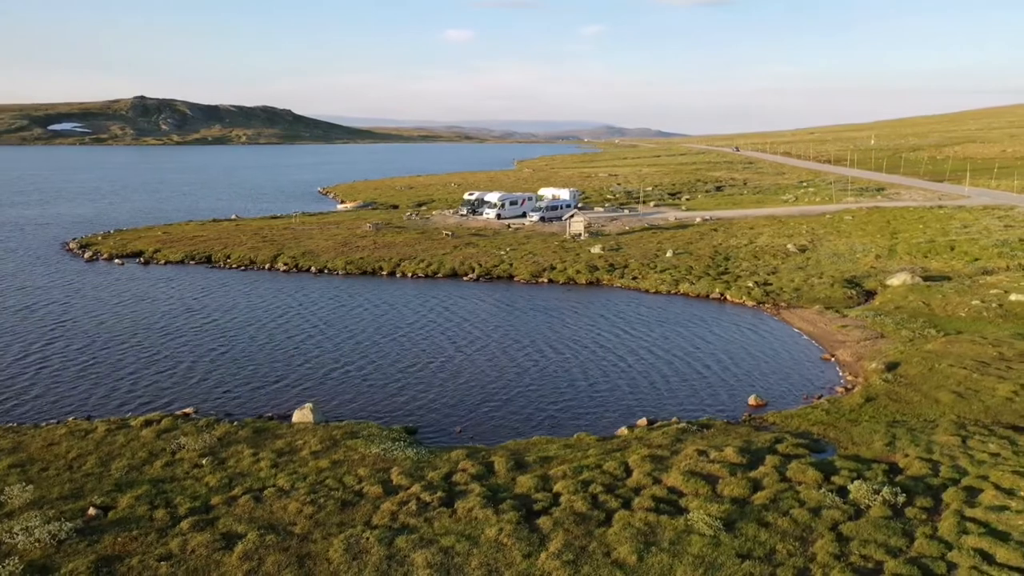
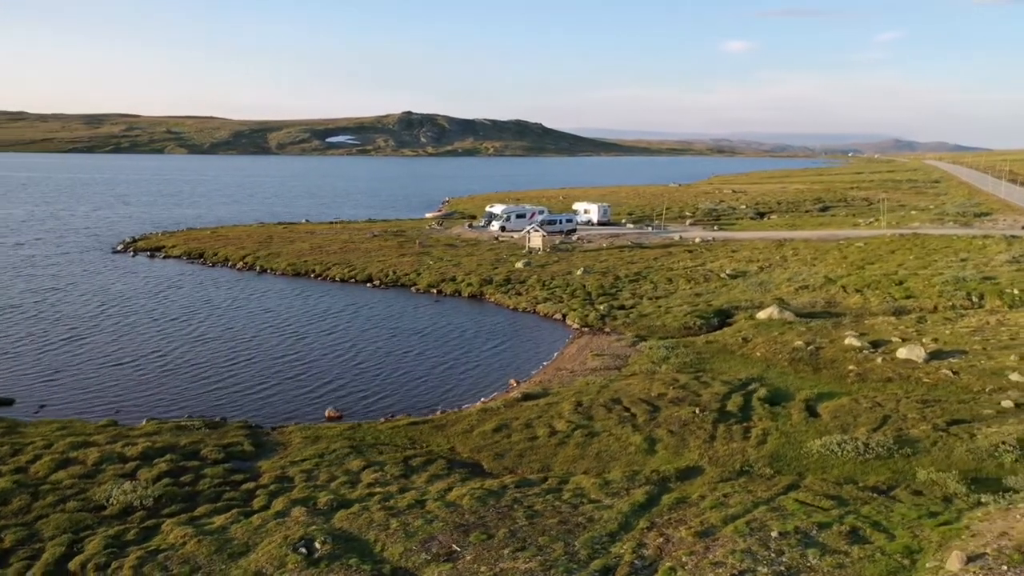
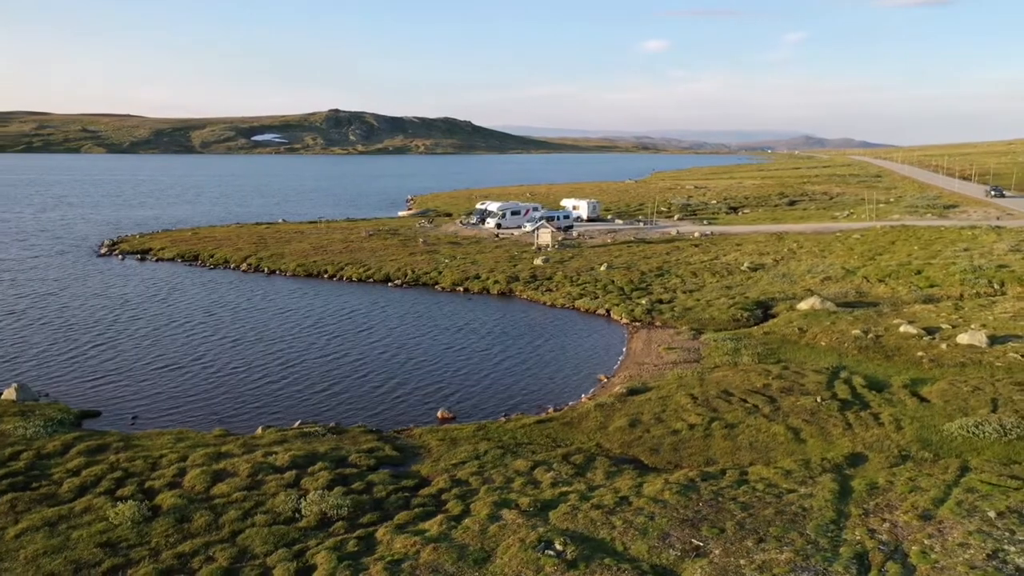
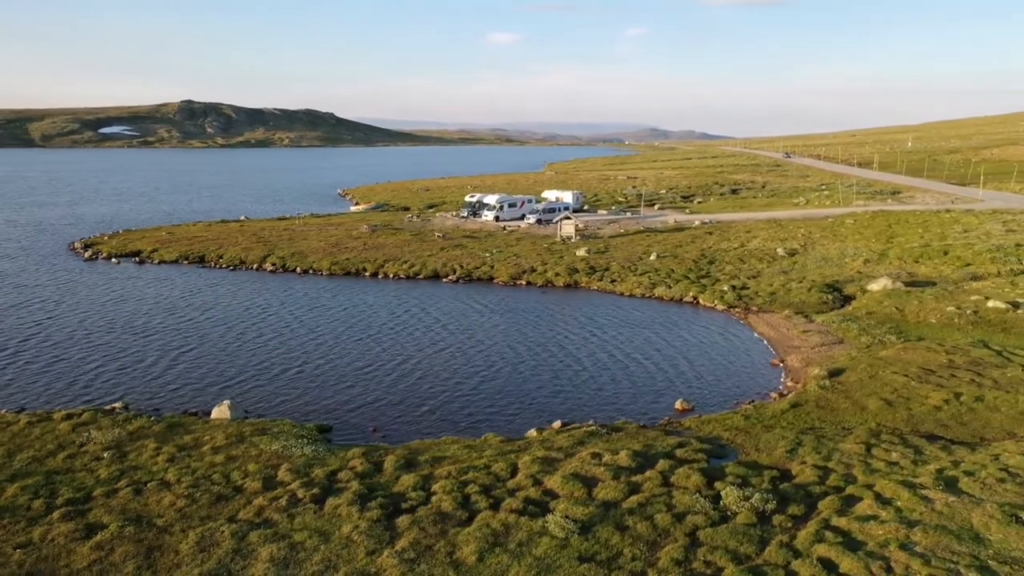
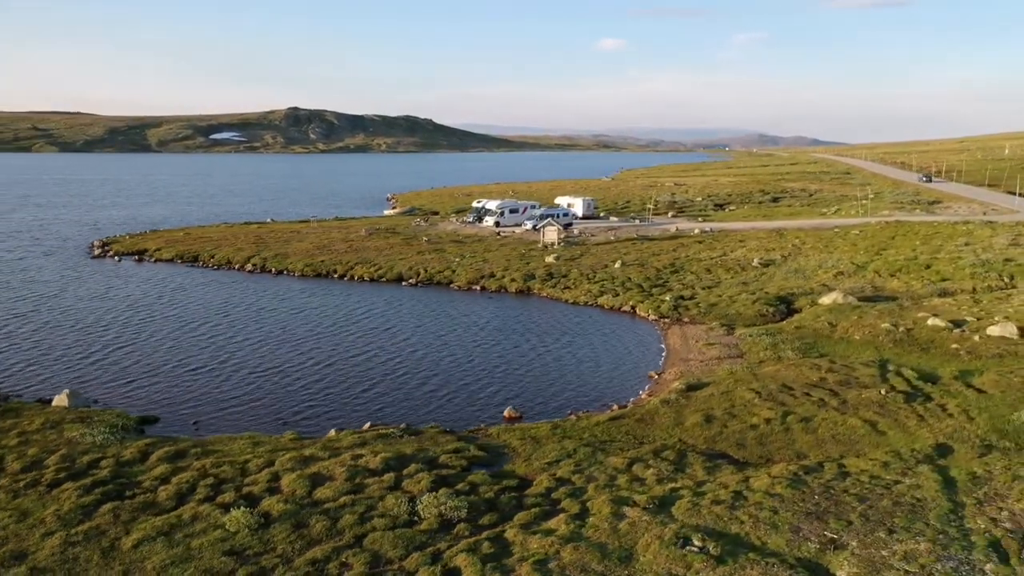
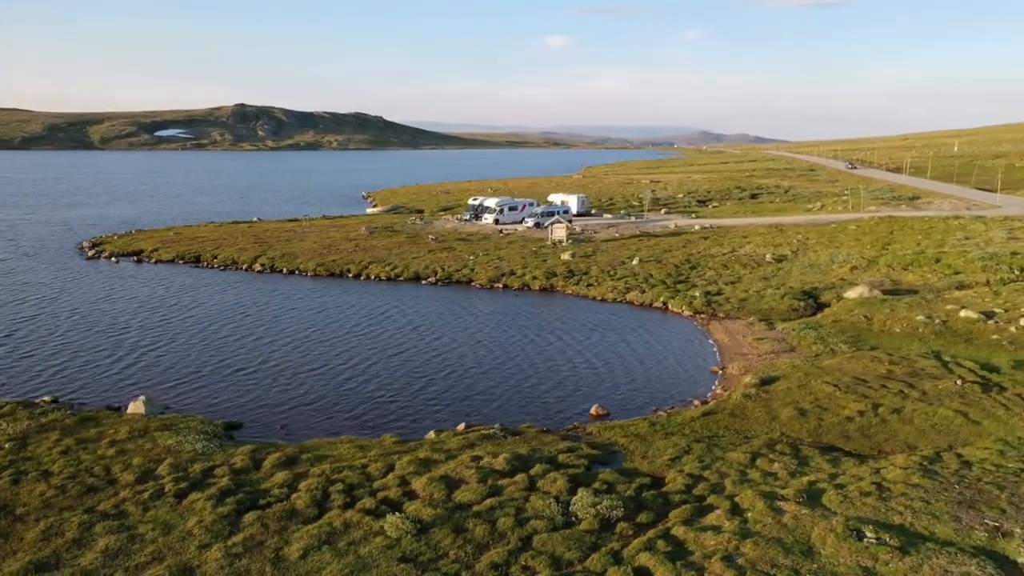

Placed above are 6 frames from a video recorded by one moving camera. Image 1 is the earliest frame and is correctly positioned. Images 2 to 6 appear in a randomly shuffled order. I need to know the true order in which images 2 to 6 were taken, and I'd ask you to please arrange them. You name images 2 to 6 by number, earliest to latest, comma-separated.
4, 6, 5, 3, 2
